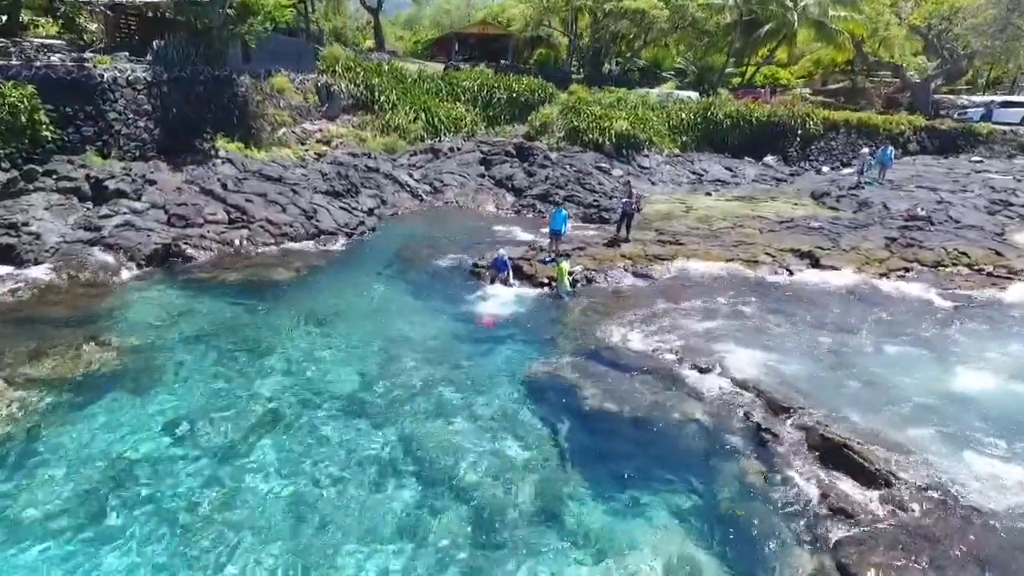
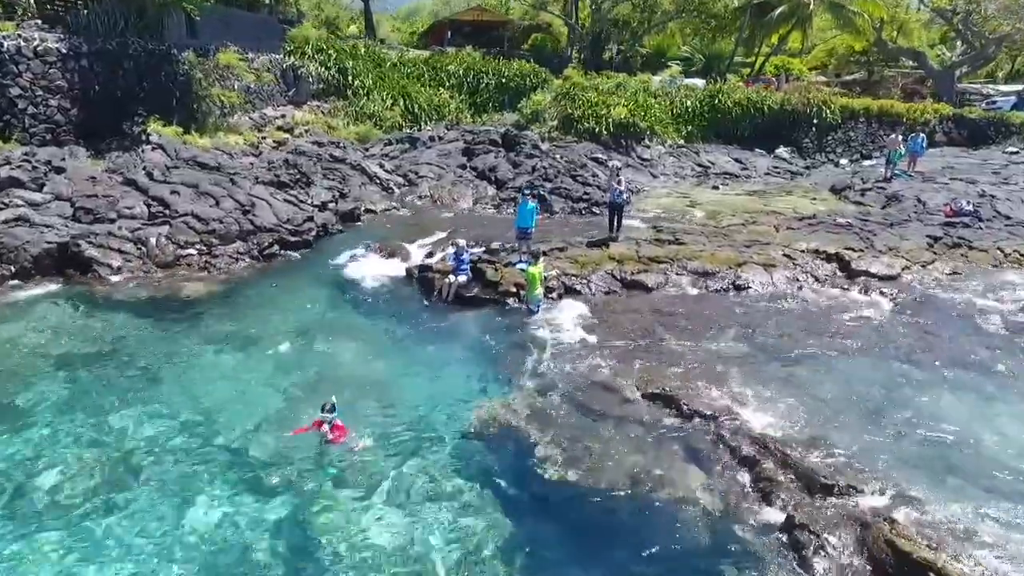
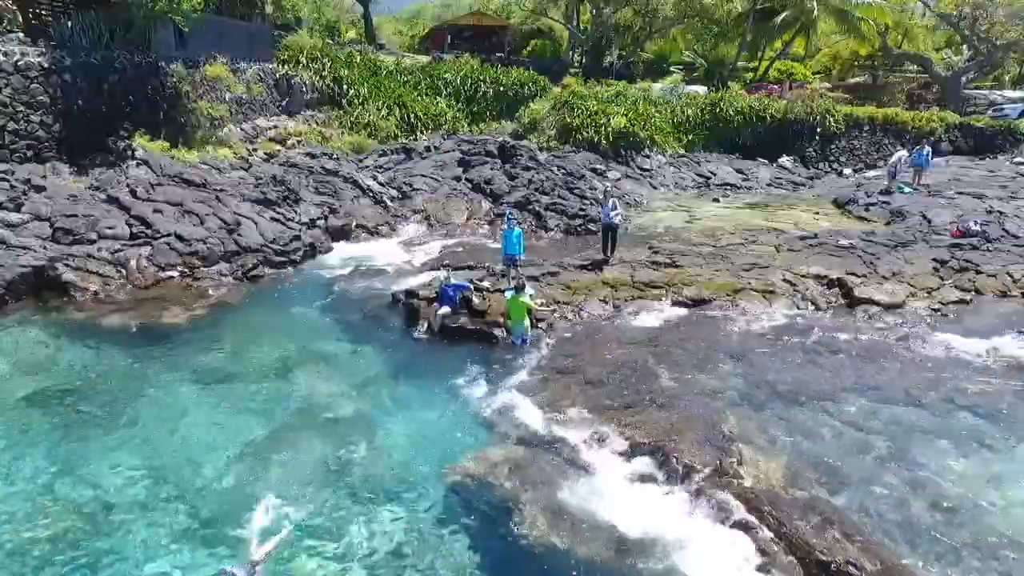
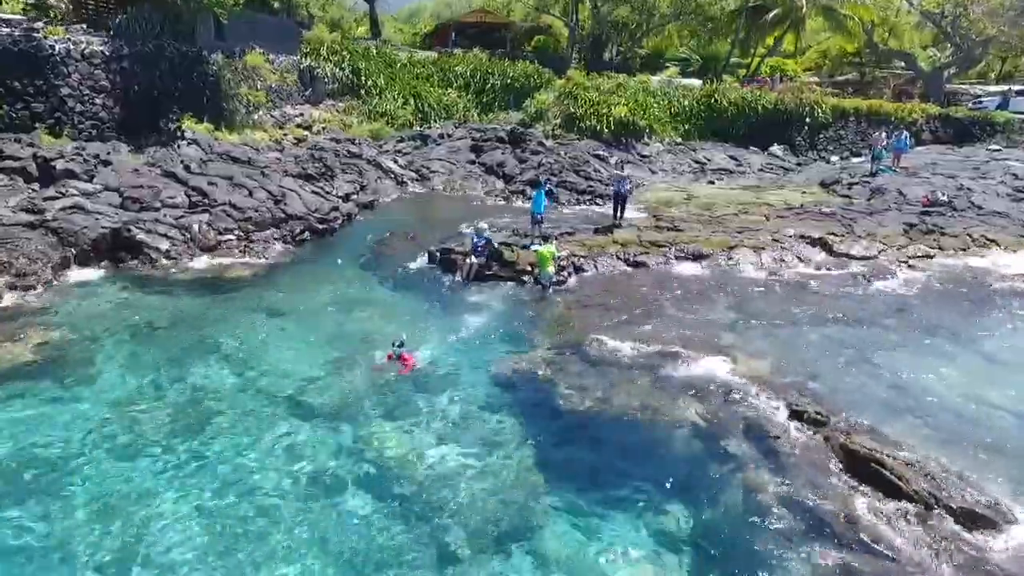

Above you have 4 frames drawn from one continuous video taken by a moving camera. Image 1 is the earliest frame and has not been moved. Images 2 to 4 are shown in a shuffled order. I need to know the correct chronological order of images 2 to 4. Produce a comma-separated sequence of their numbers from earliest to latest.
4, 2, 3
